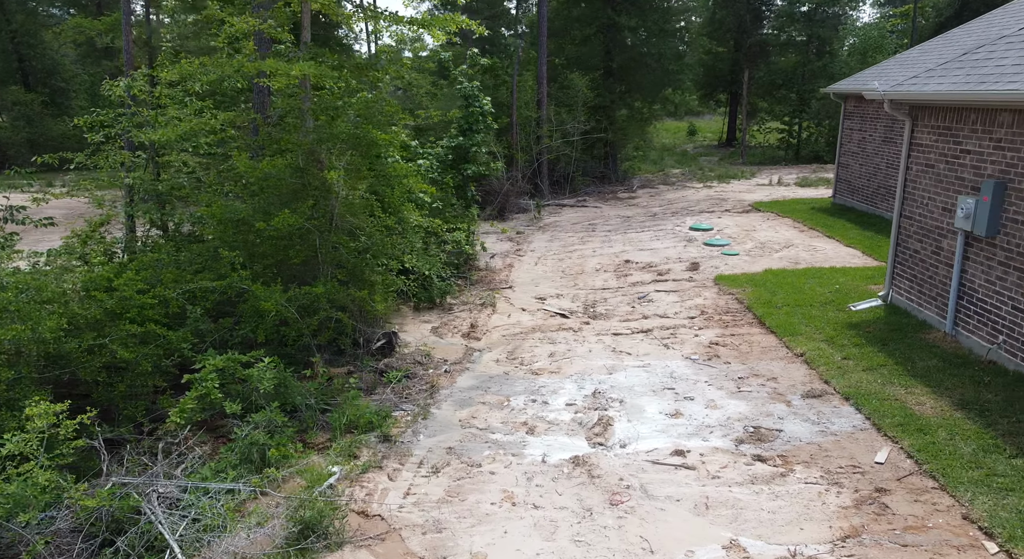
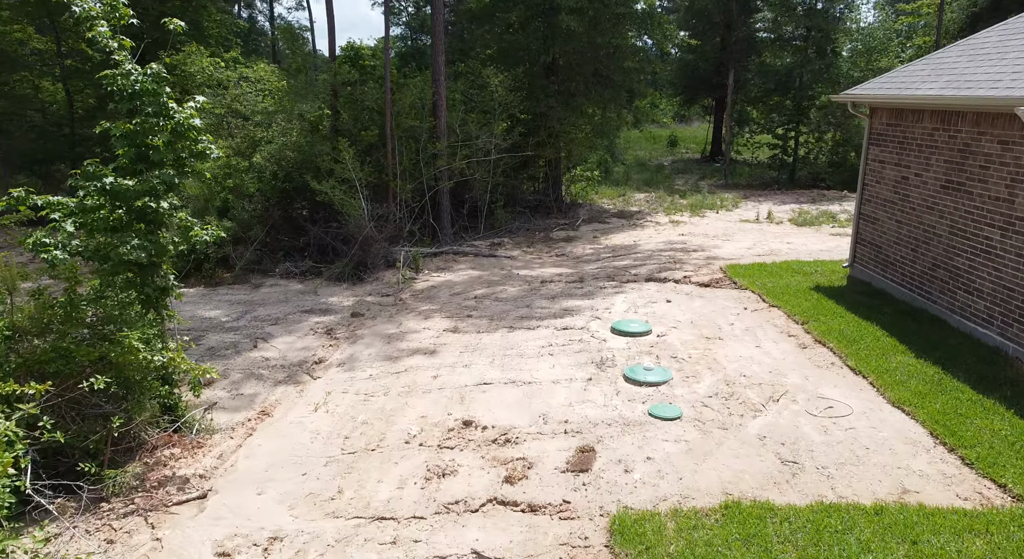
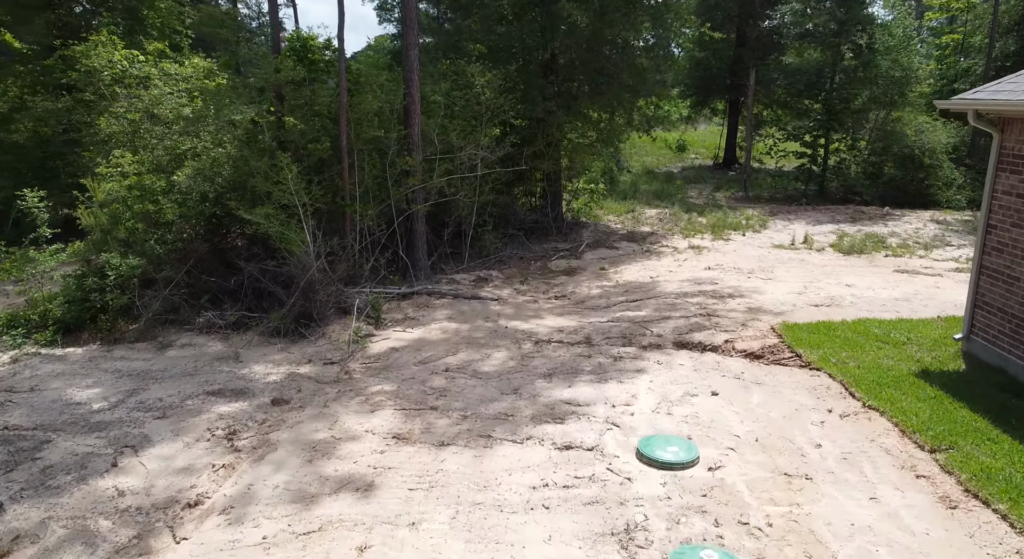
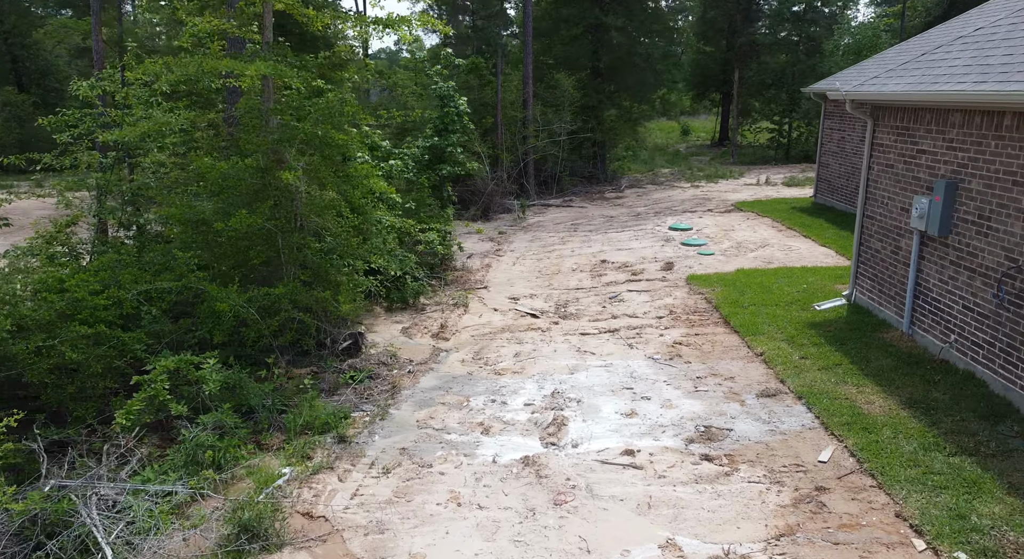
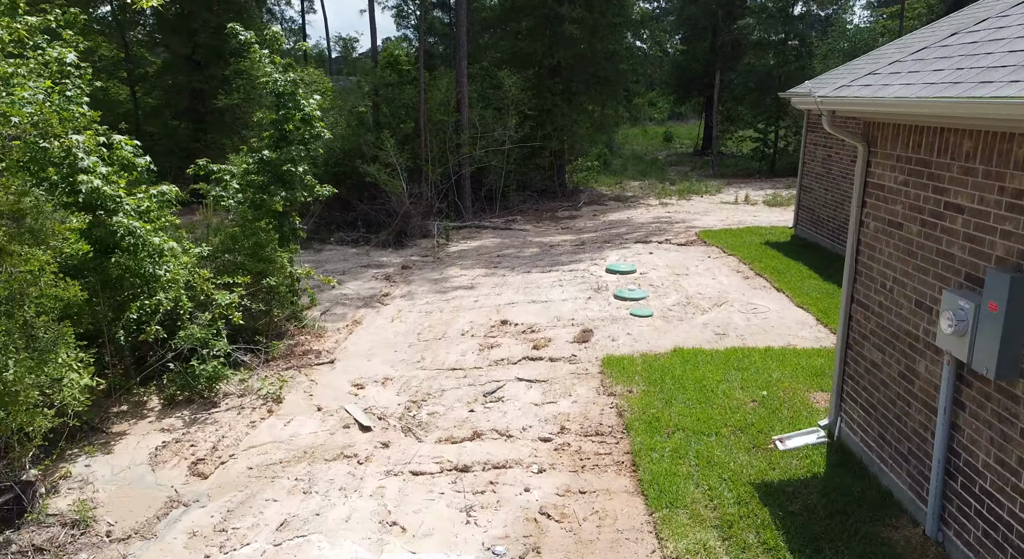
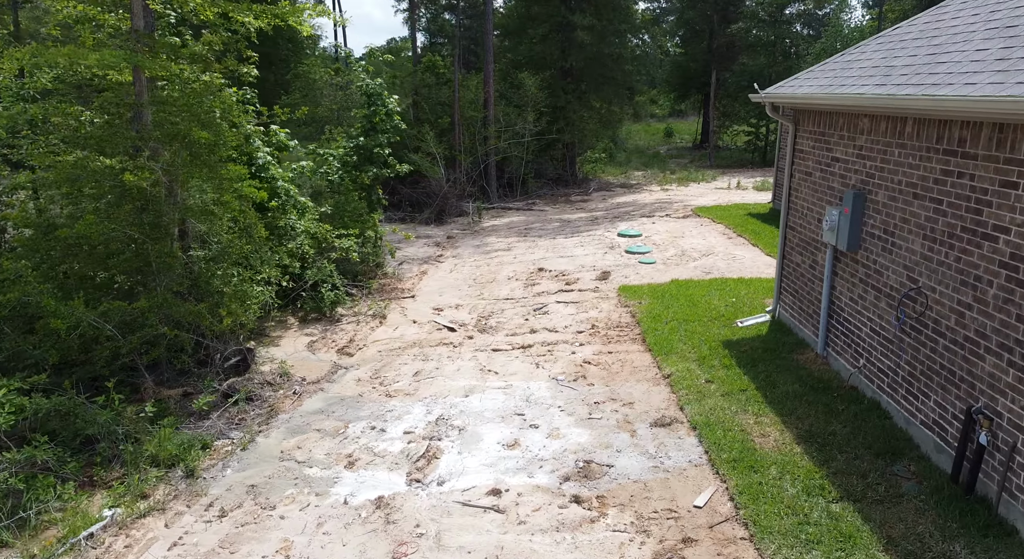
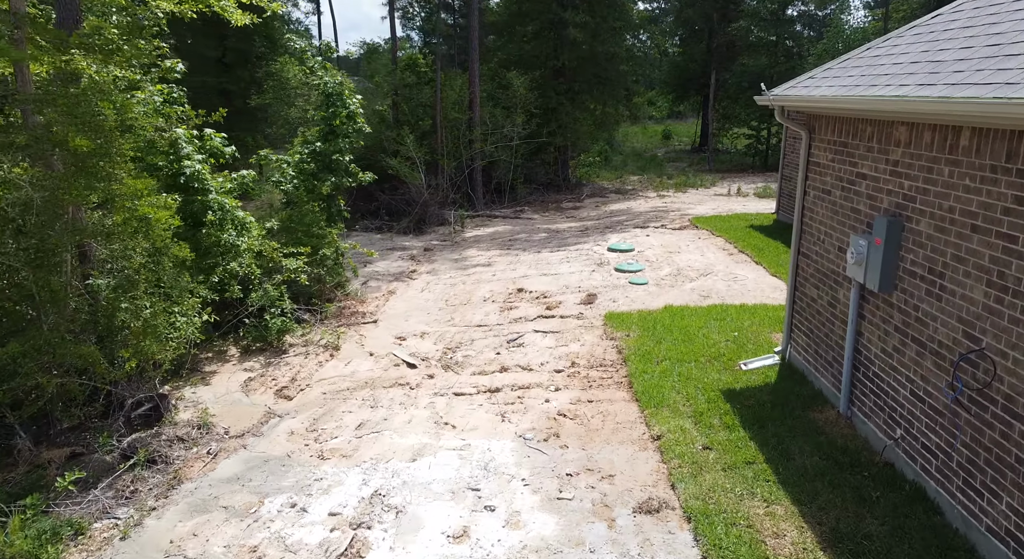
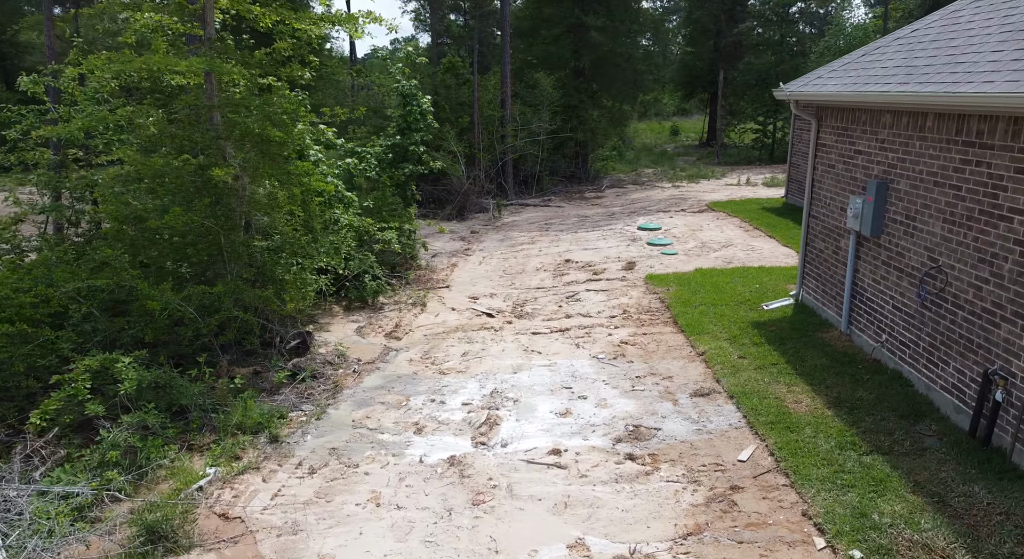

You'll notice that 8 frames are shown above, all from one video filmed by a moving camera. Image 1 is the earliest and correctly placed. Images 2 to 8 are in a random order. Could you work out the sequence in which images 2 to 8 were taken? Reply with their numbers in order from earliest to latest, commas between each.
4, 8, 6, 7, 5, 2, 3
